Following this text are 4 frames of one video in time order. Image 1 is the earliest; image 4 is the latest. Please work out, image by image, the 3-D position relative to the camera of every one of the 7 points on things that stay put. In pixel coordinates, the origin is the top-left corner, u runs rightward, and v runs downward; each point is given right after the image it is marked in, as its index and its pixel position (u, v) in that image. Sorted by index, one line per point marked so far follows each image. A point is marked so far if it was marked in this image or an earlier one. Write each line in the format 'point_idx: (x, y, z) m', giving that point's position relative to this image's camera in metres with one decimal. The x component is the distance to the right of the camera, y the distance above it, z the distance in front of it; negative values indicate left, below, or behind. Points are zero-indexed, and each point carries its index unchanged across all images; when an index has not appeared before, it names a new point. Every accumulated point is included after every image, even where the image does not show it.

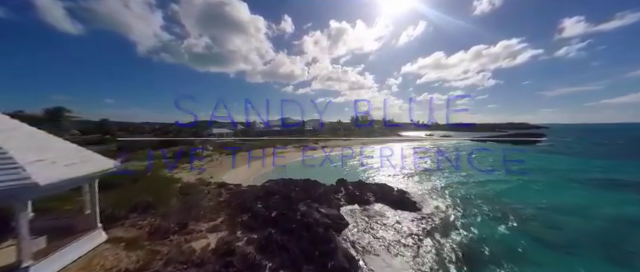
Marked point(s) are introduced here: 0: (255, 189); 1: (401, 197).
0: (-4.8, -3.9, +14.9) m
1: (+6.2, -4.6, +15.3) m
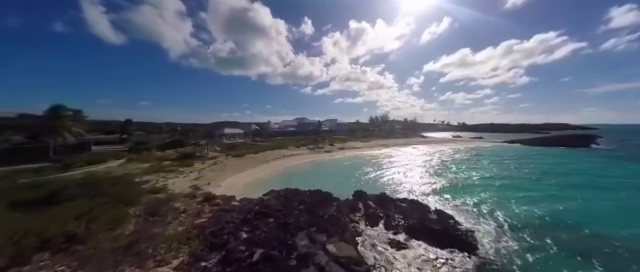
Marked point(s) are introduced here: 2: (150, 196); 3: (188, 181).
0: (-4.2, -4.0, +11.6) m
1: (+6.8, -4.7, +11.0) m
2: (-9.9, -3.5, +11.6) m
3: (-12.2, -4.1, +18.6) m
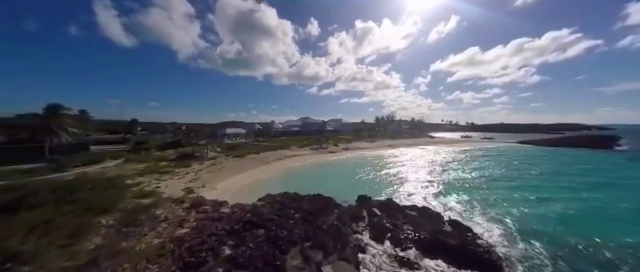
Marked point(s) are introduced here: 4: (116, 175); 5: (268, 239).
0: (-4.2, -4.0, +10.4) m
1: (+6.7, -4.7, +9.6) m
2: (-9.9, -3.5, +10.5) m
3: (-12.1, -4.1, +17.6) m
4: (-18.4, -3.5, +18.2) m
5: (-2.1, -4.0, +7.8) m
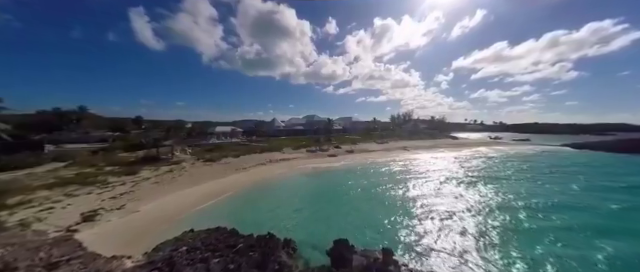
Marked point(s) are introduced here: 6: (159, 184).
0: (-6.8, -4.1, +4.8) m
1: (+4.0, -4.9, +3.1) m
2: (-12.5, -3.5, +5.4) m
3: (-14.1, -4.1, +12.6) m
4: (-20.3, -3.4, +13.7) m
5: (-4.8, -4.1, +2.1) m
6: (-13.3, -3.9, +16.7) m
